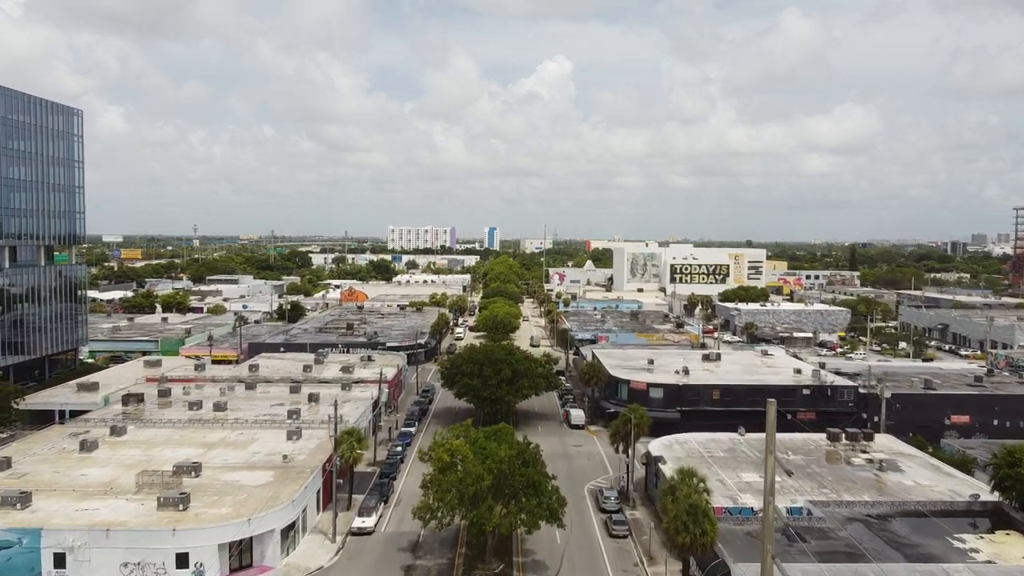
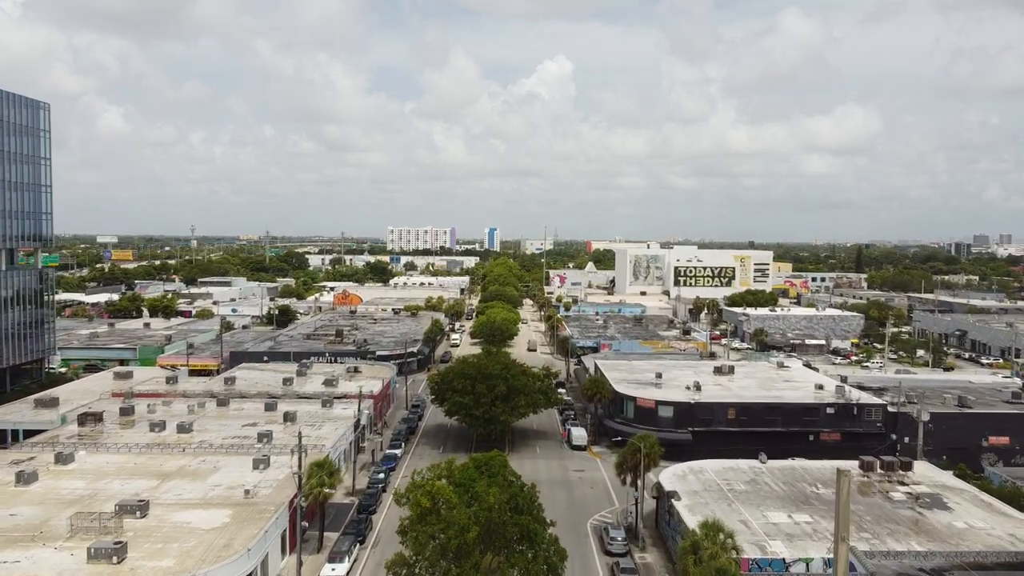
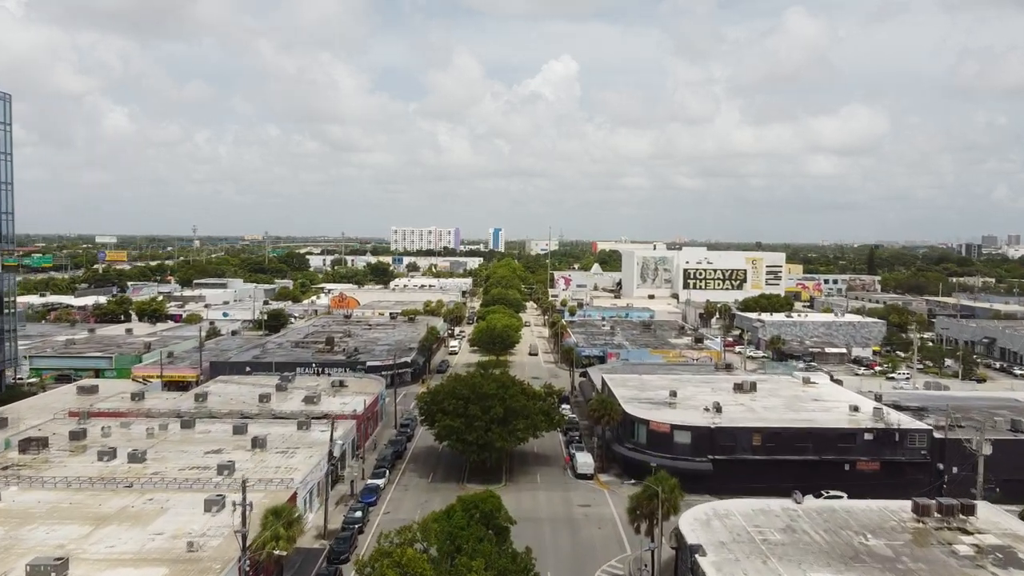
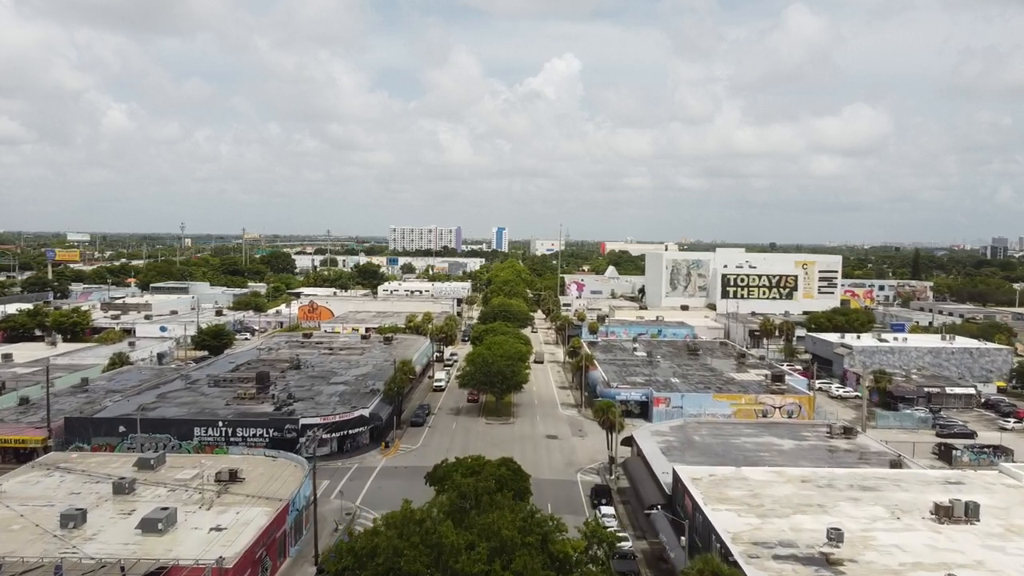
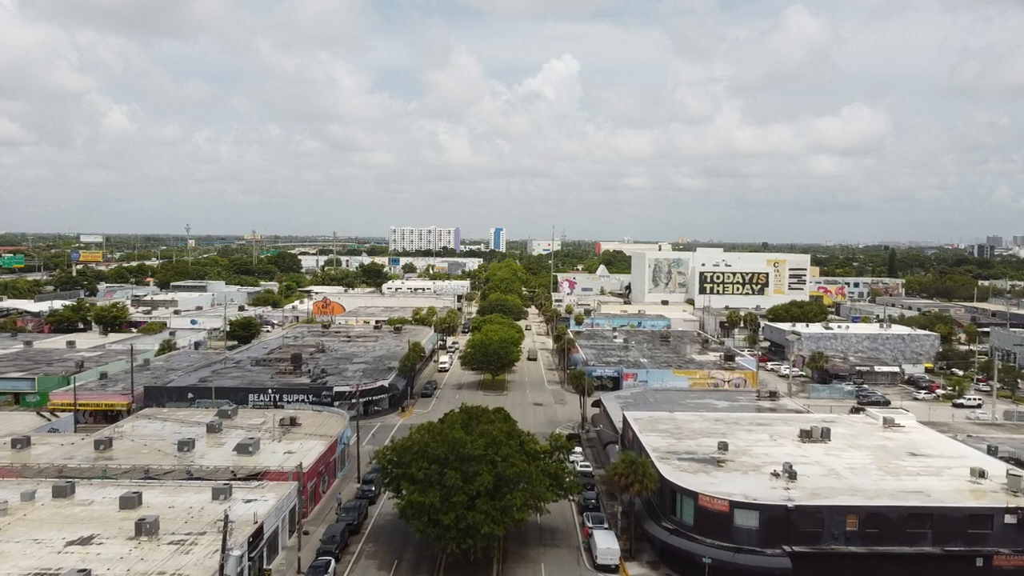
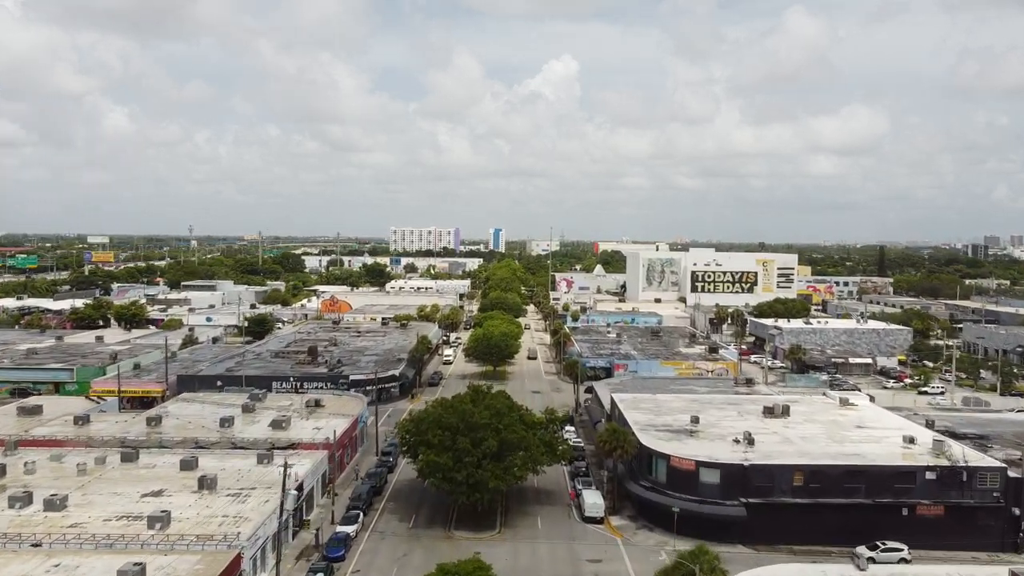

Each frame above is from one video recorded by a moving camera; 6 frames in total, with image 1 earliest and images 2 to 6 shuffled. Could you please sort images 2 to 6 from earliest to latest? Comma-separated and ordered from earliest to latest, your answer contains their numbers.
2, 3, 6, 5, 4
